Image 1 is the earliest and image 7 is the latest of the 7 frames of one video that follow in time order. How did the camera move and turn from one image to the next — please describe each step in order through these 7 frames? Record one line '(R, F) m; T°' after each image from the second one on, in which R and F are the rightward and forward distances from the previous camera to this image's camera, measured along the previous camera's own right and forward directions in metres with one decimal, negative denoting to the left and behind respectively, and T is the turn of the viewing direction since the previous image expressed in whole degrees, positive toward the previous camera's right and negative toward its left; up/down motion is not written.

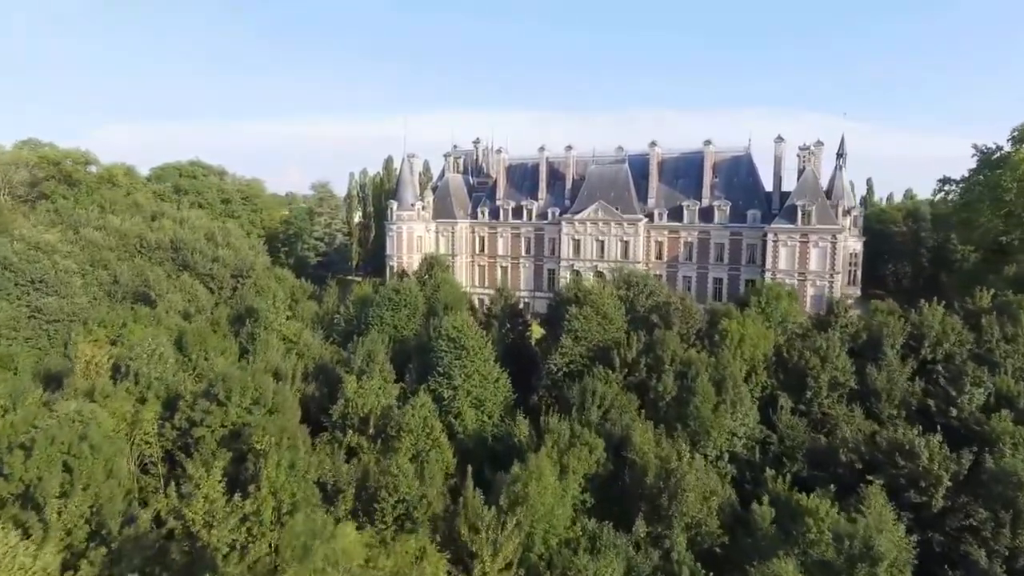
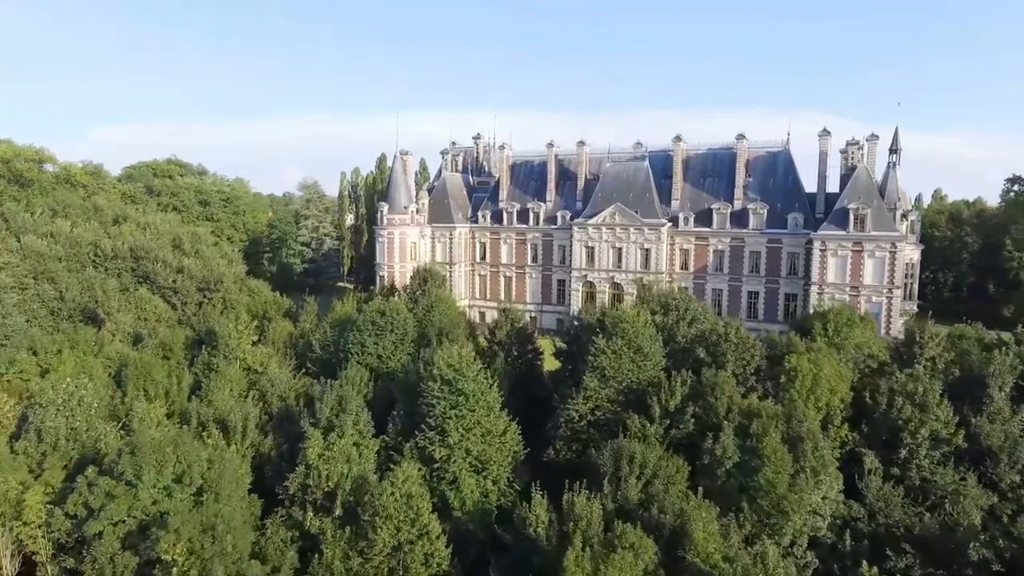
(-0.4, +7.2) m; 0°
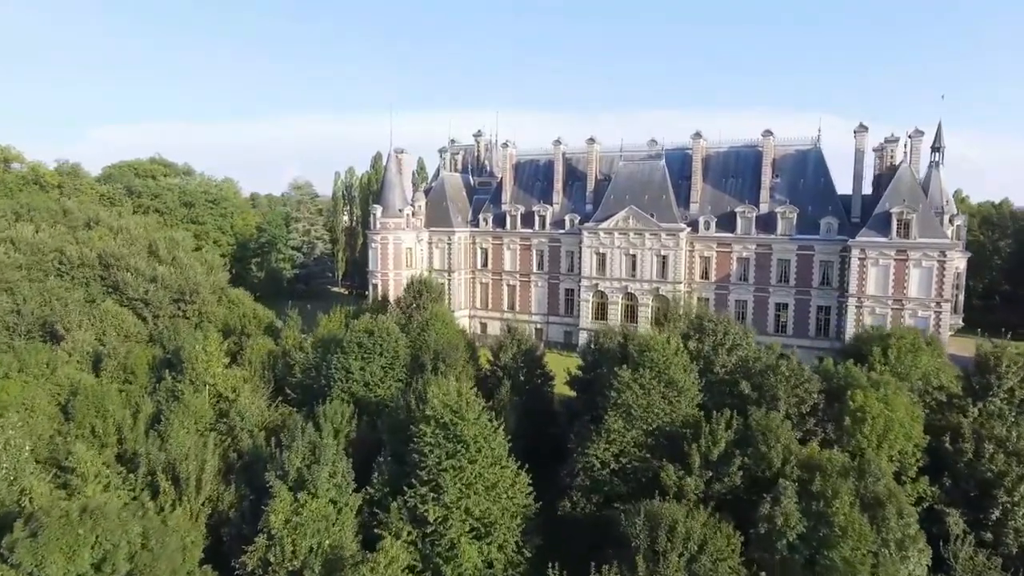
(-0.3, +4.5) m; 0°
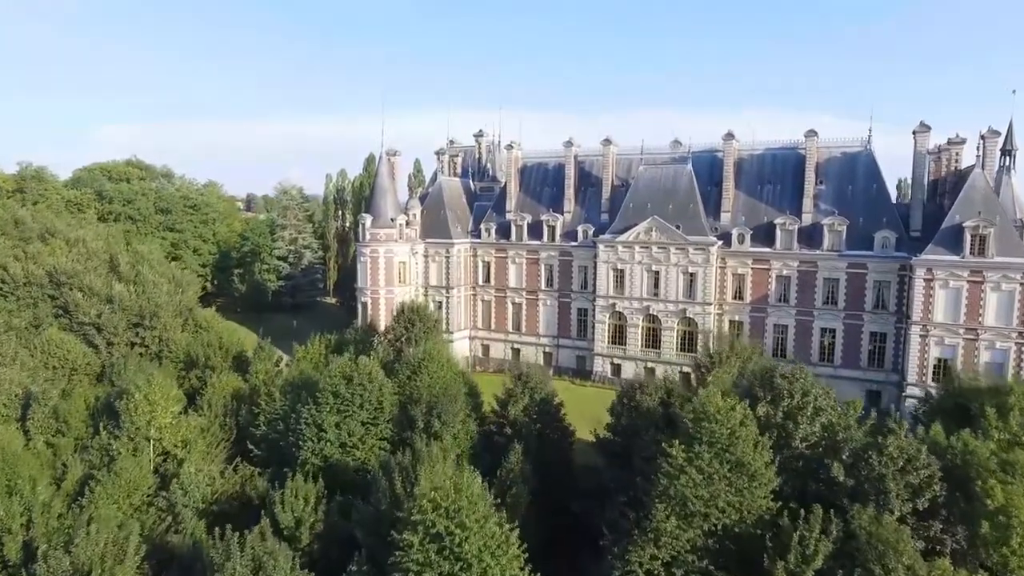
(-0.4, +5.9) m; 0°
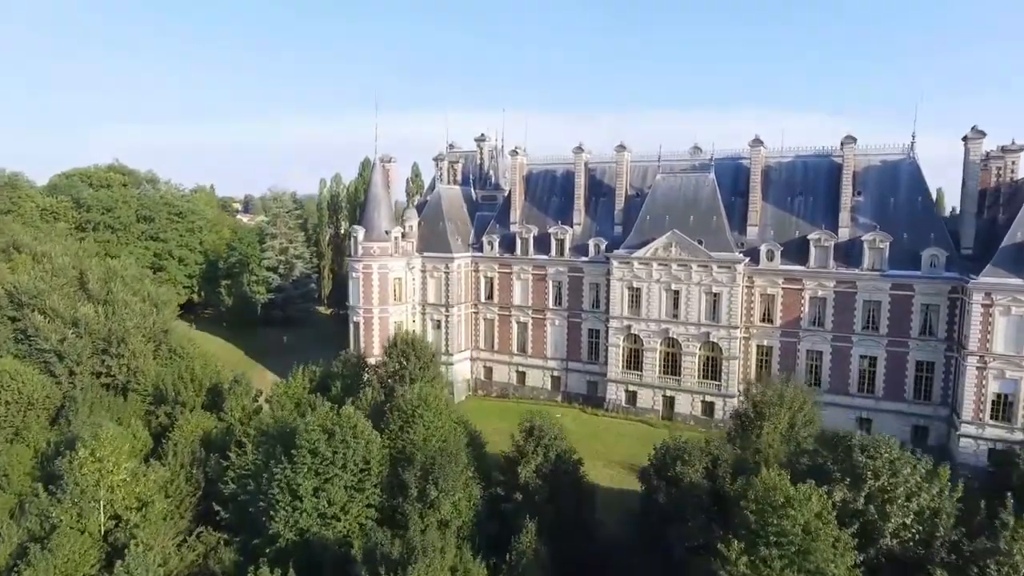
(-0.3, +3.9) m; 0°
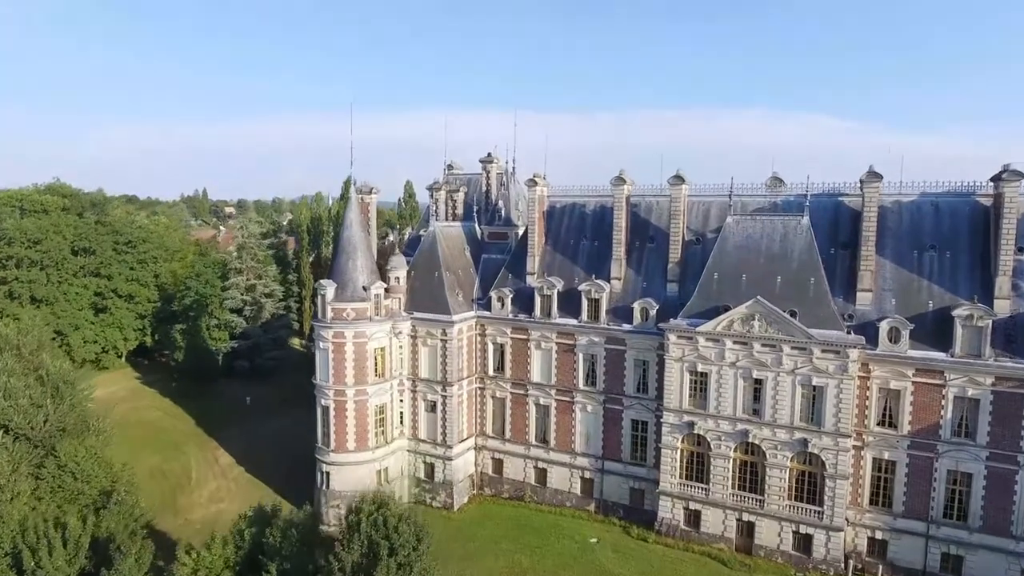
(-0.8, +10.8) m; 0°
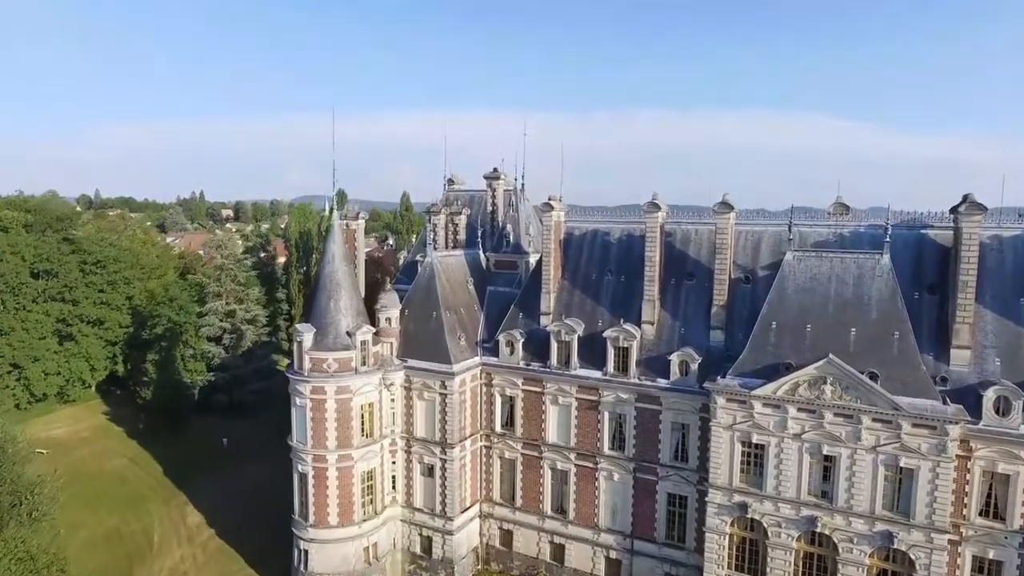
(-0.4, +5.4) m; 0°
